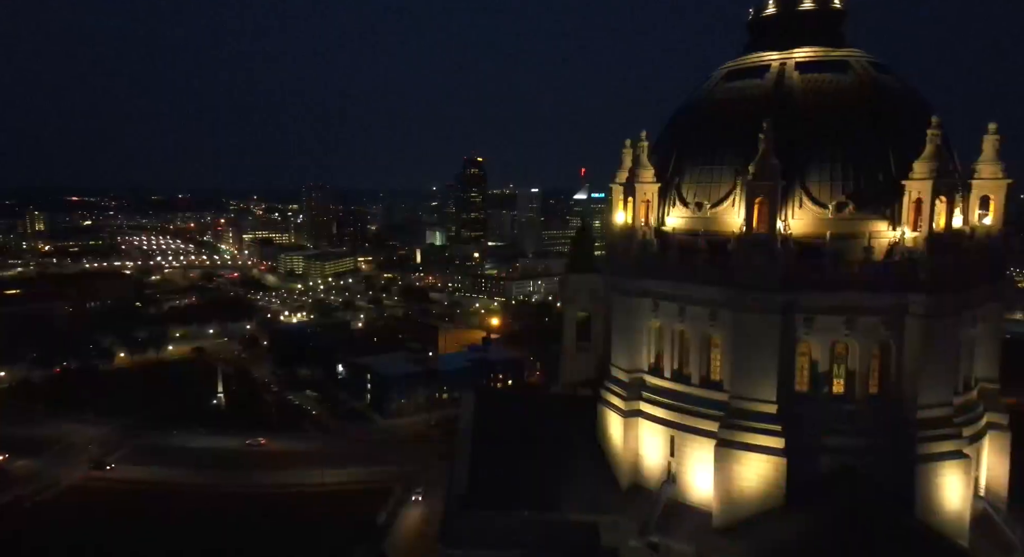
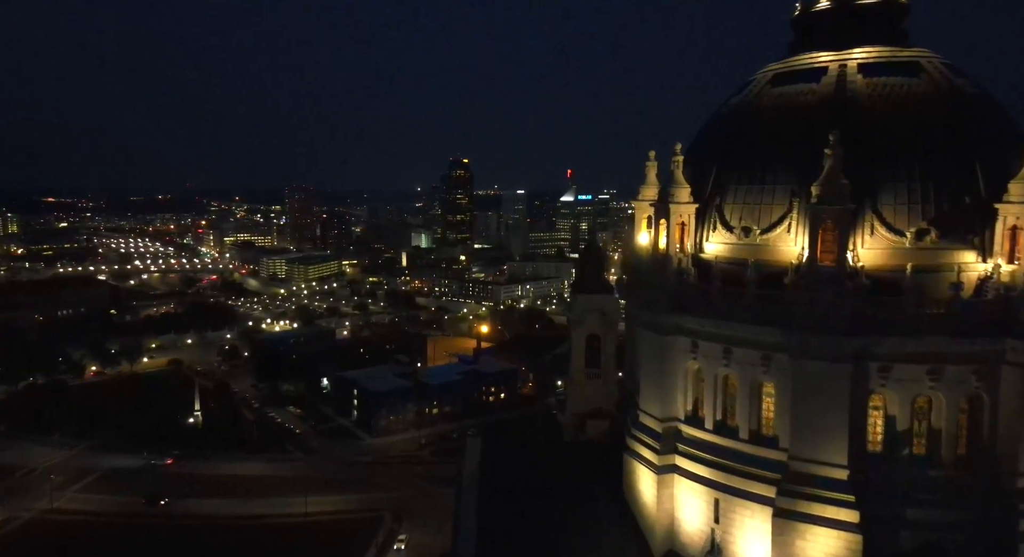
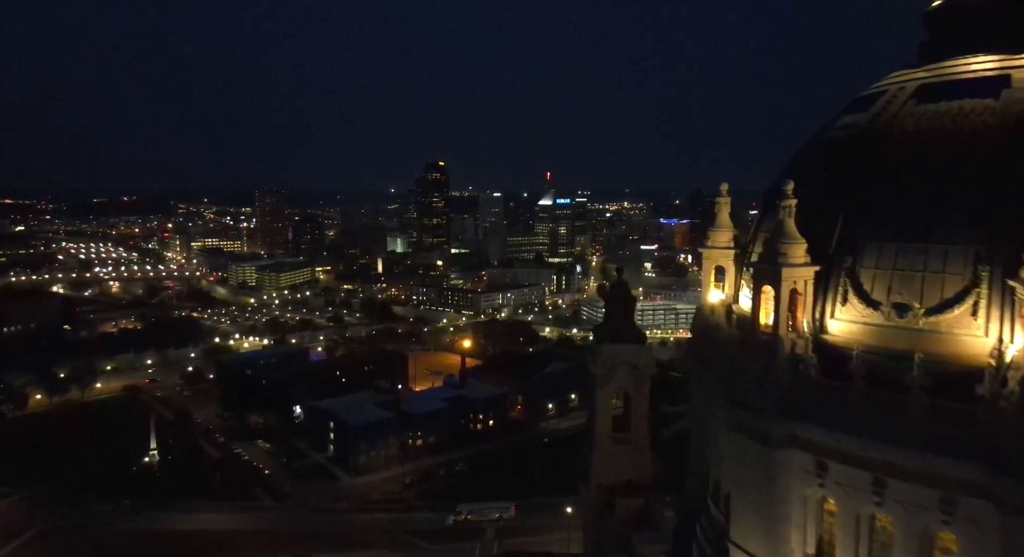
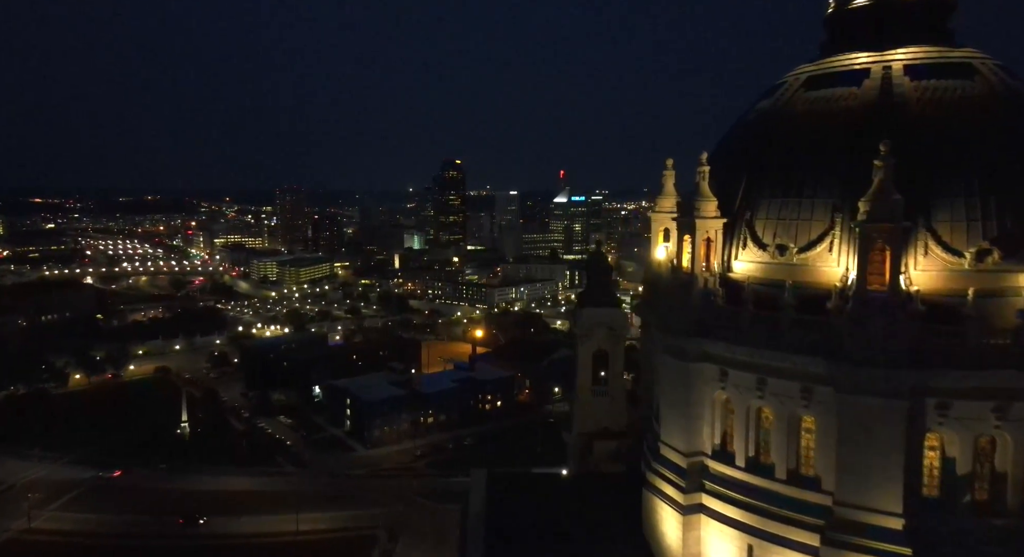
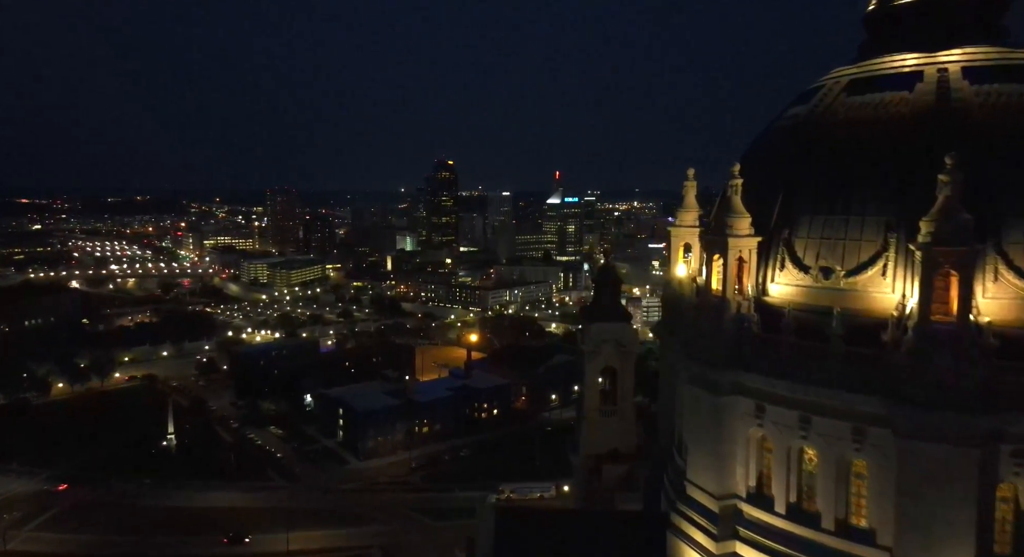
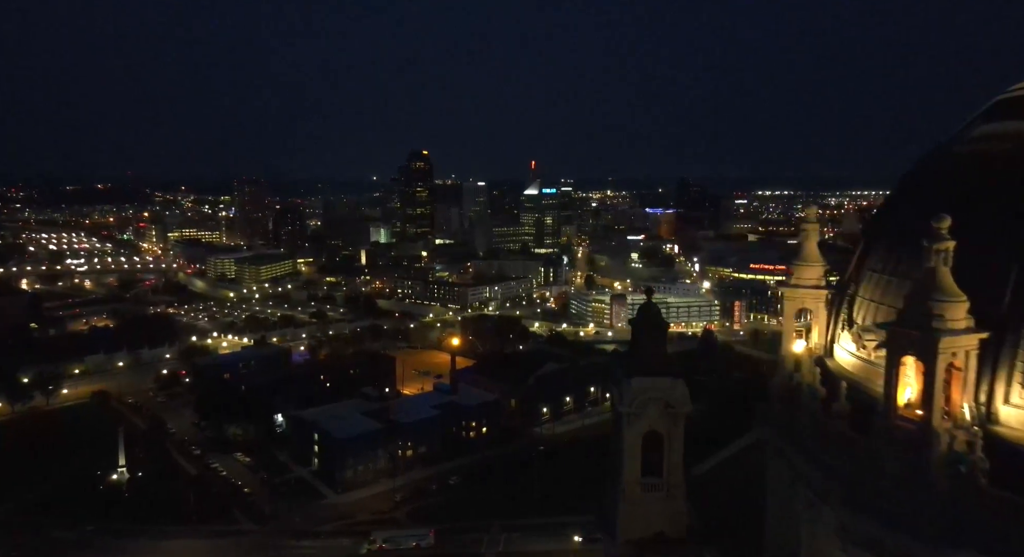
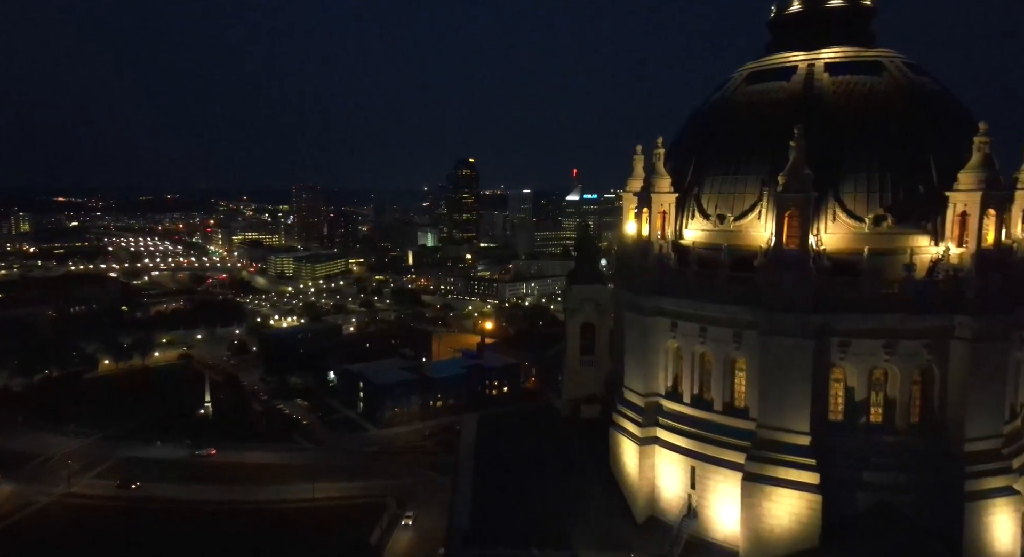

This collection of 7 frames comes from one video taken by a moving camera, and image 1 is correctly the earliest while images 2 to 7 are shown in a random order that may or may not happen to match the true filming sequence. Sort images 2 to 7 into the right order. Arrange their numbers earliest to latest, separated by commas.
7, 2, 4, 5, 3, 6
